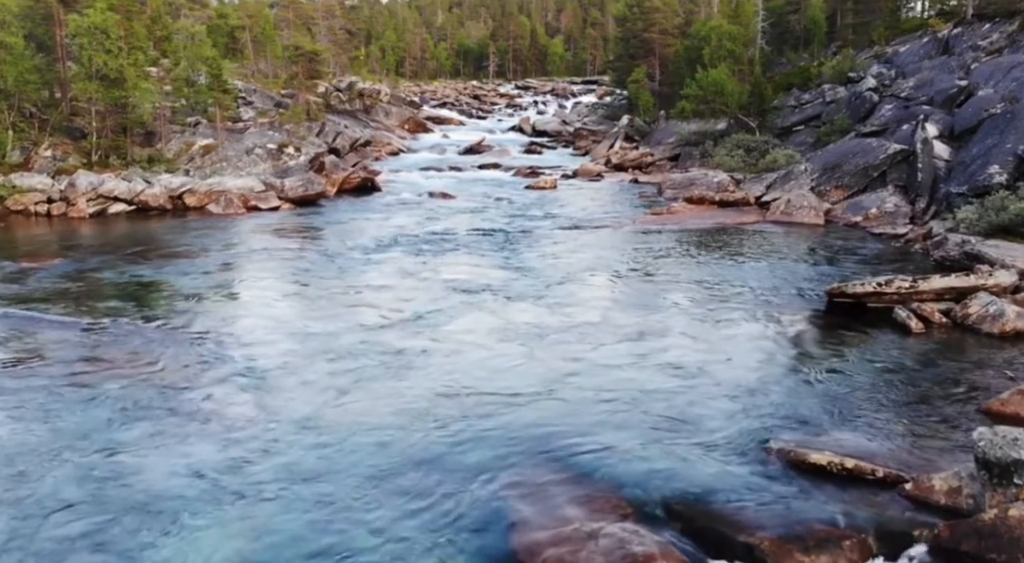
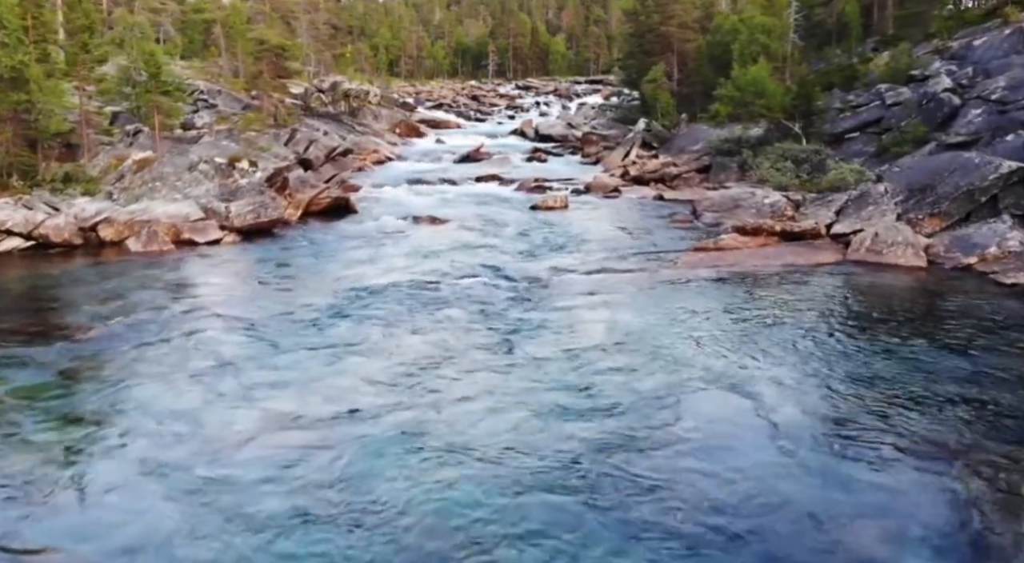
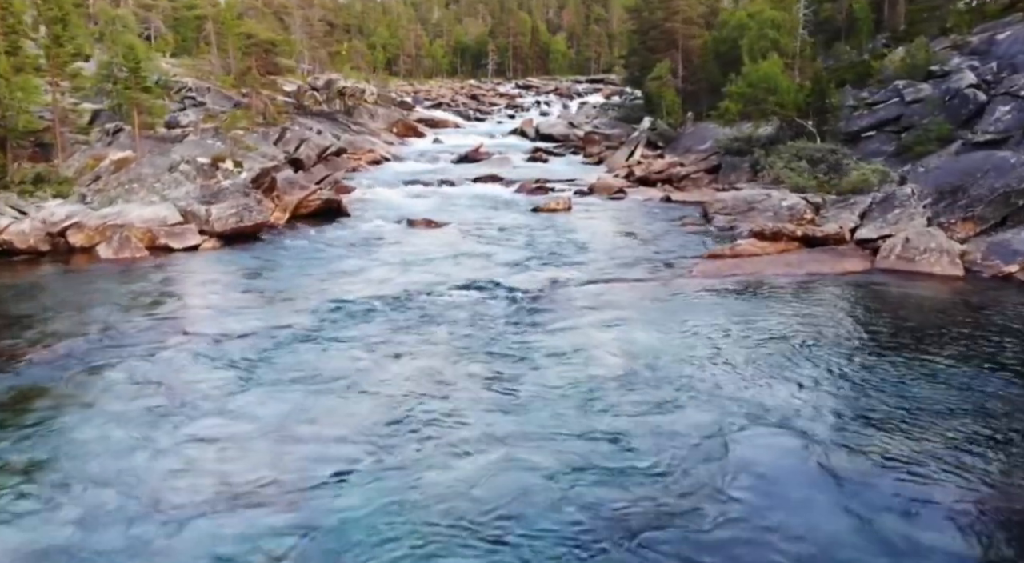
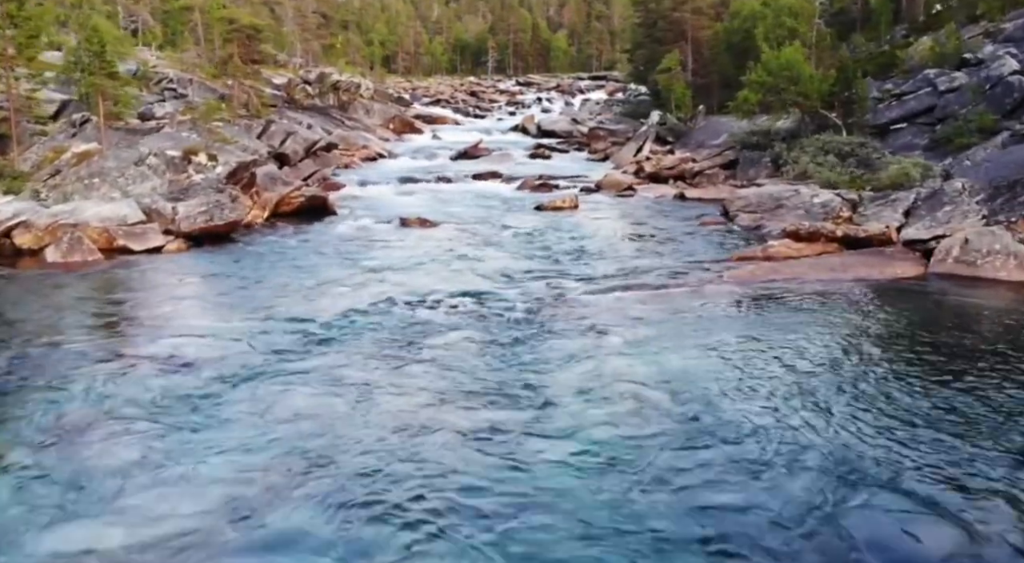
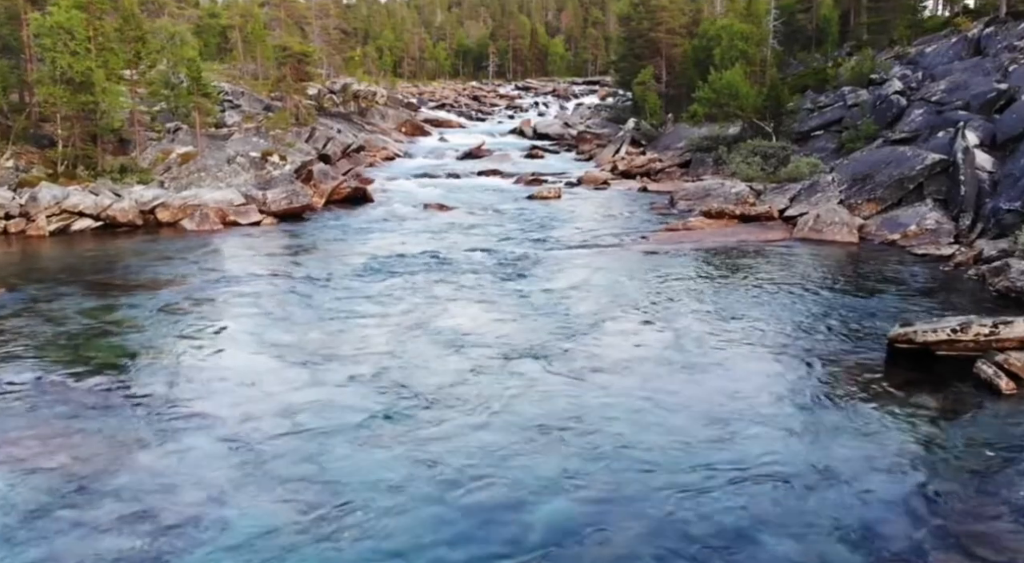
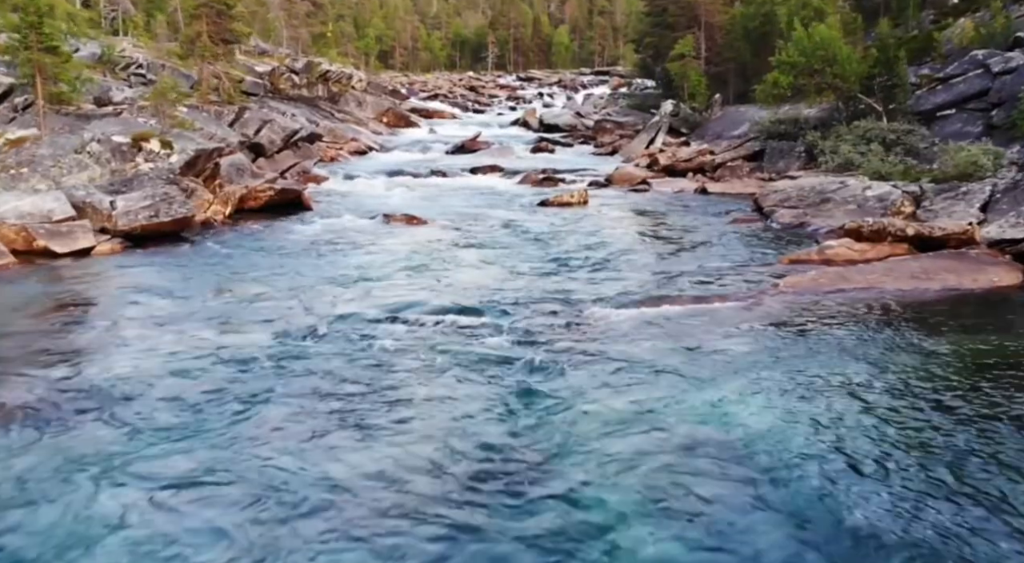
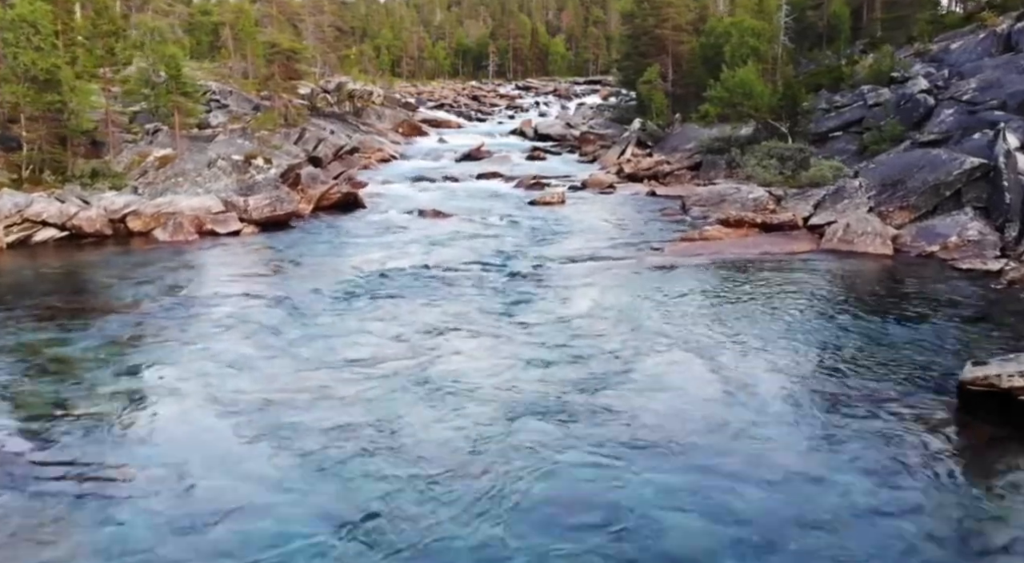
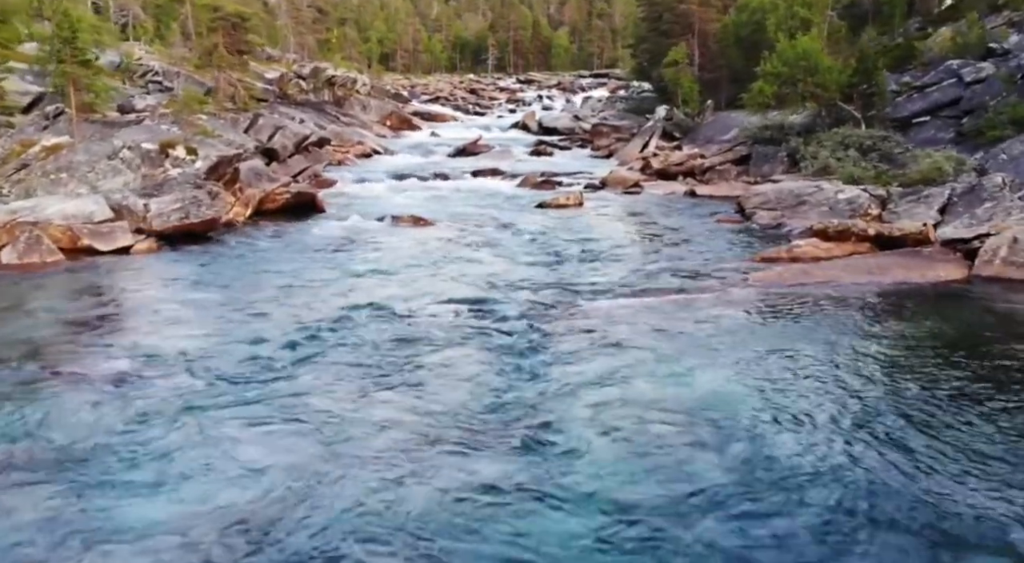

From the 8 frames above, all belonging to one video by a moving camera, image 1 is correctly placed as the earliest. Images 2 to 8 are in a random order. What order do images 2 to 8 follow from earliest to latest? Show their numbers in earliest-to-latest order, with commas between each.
5, 7, 2, 3, 4, 8, 6
